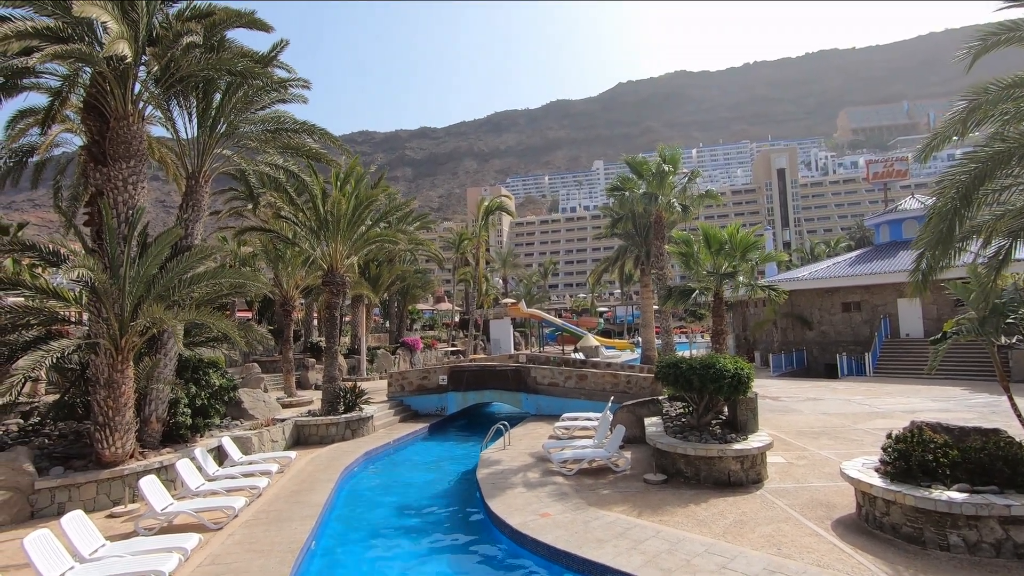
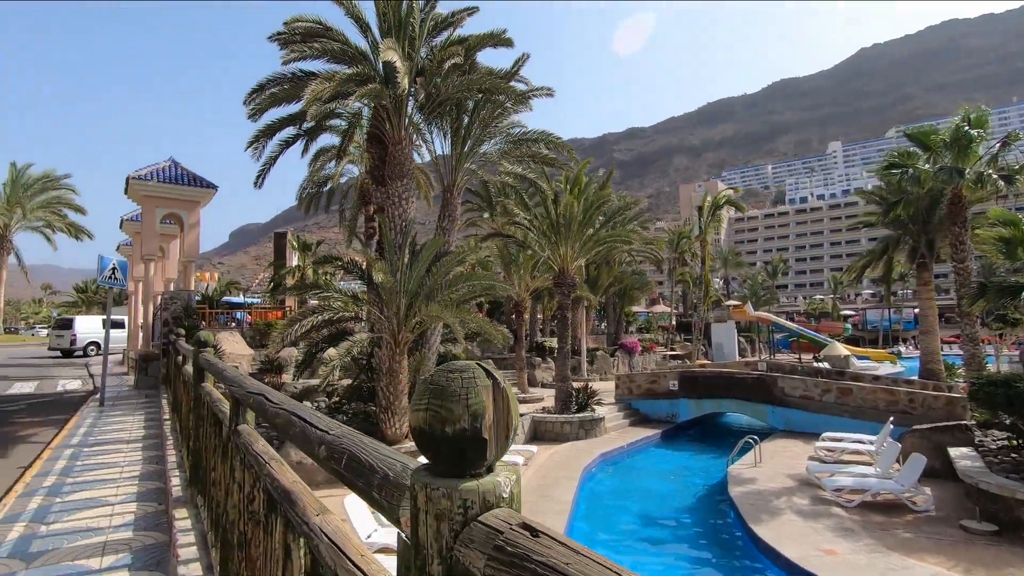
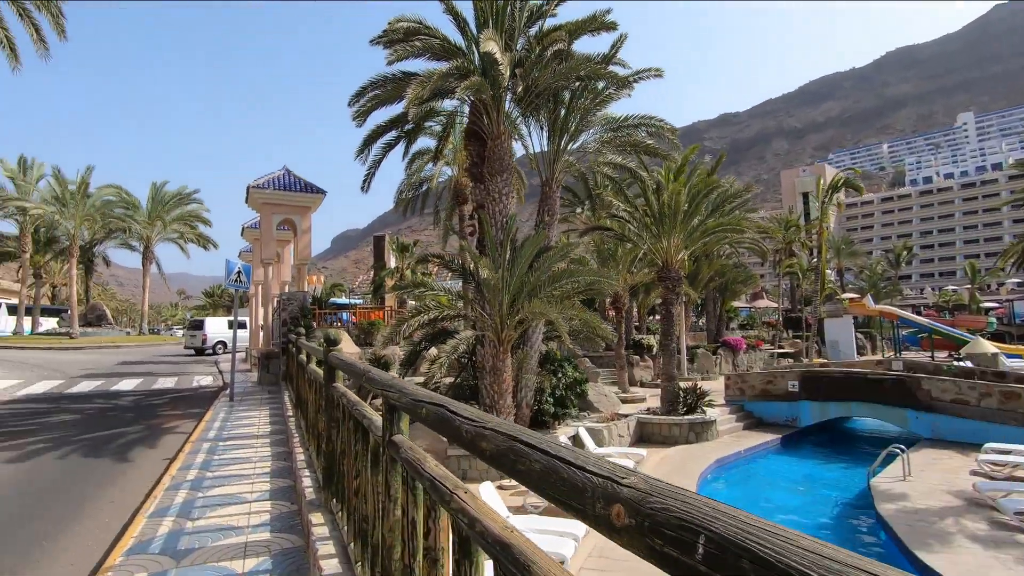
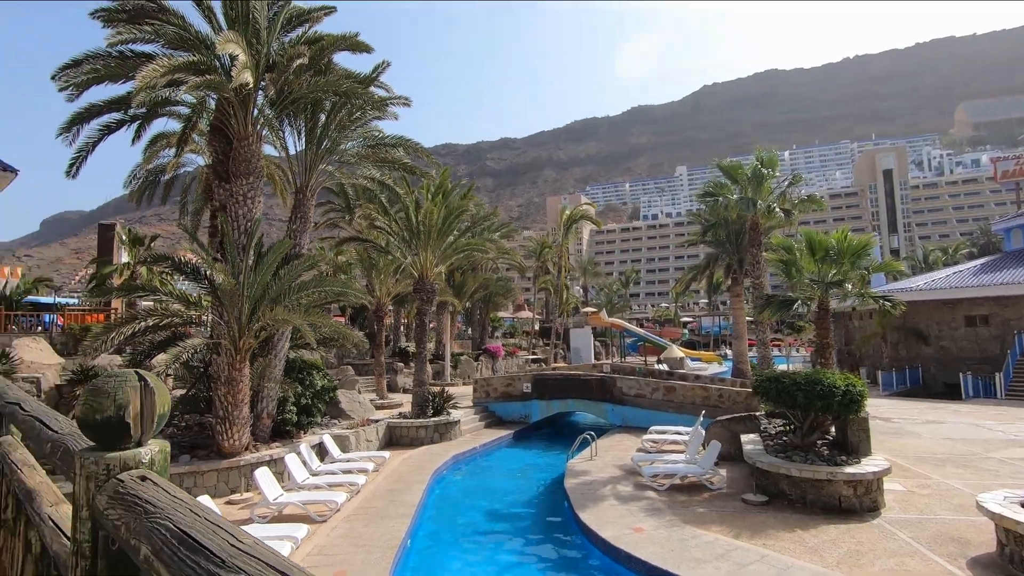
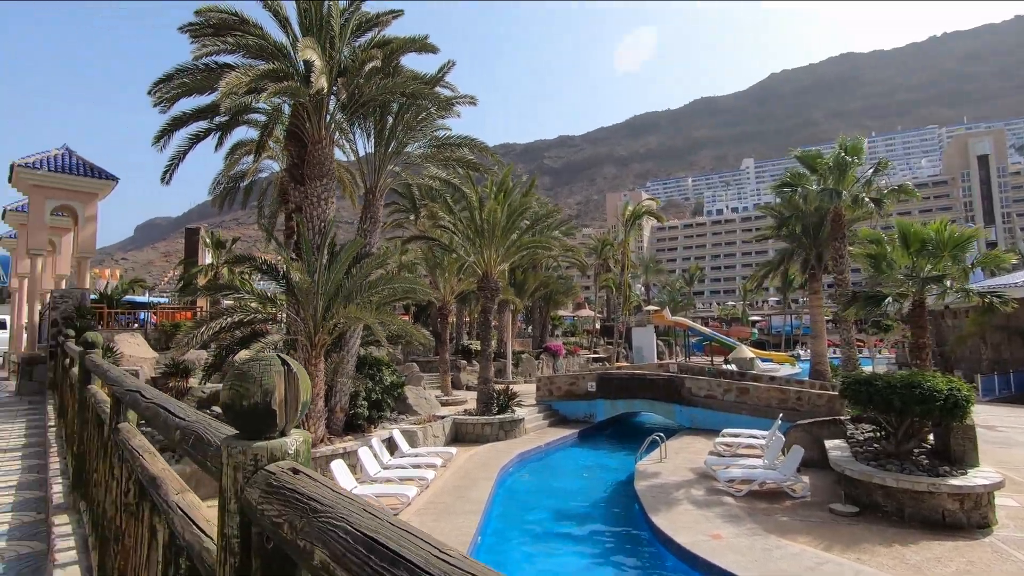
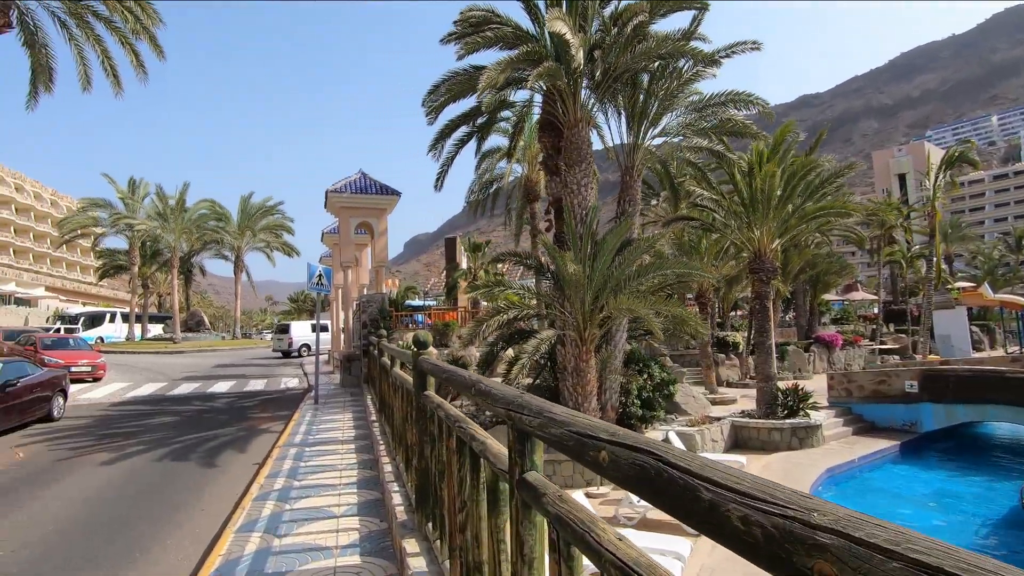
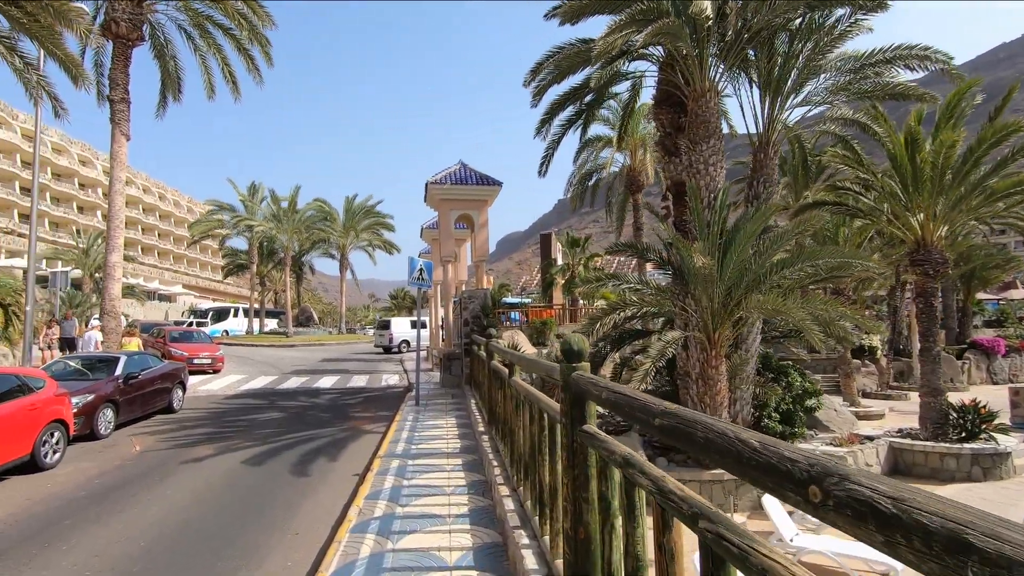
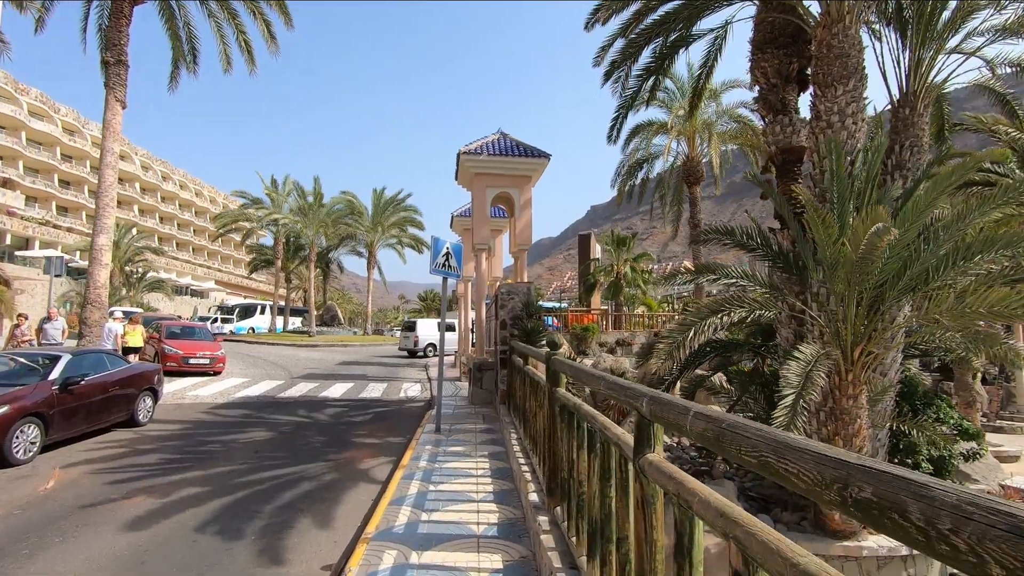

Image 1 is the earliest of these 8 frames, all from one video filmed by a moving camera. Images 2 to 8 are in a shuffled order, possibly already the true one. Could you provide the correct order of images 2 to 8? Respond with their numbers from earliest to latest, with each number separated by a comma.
4, 5, 2, 3, 6, 7, 8
